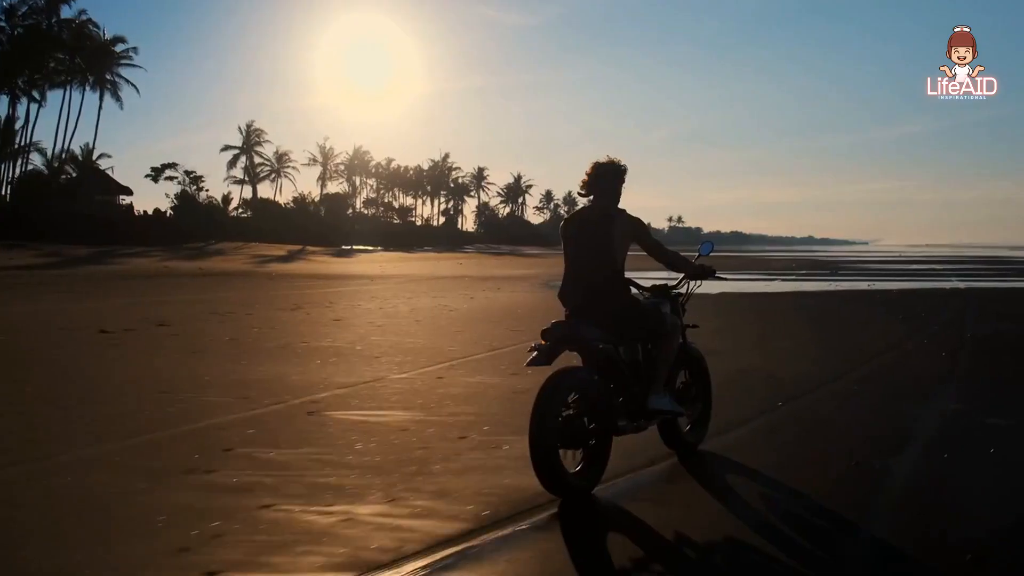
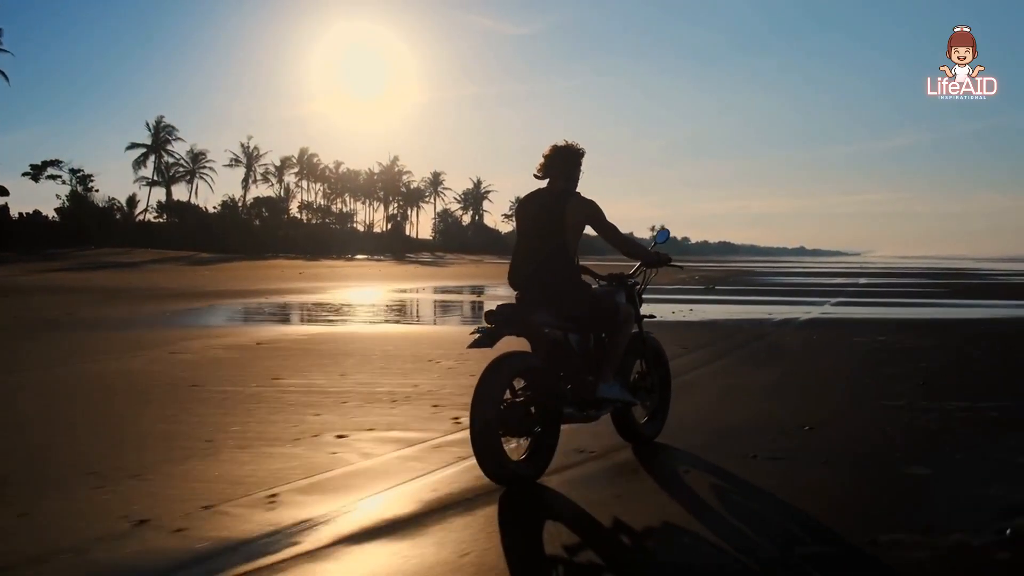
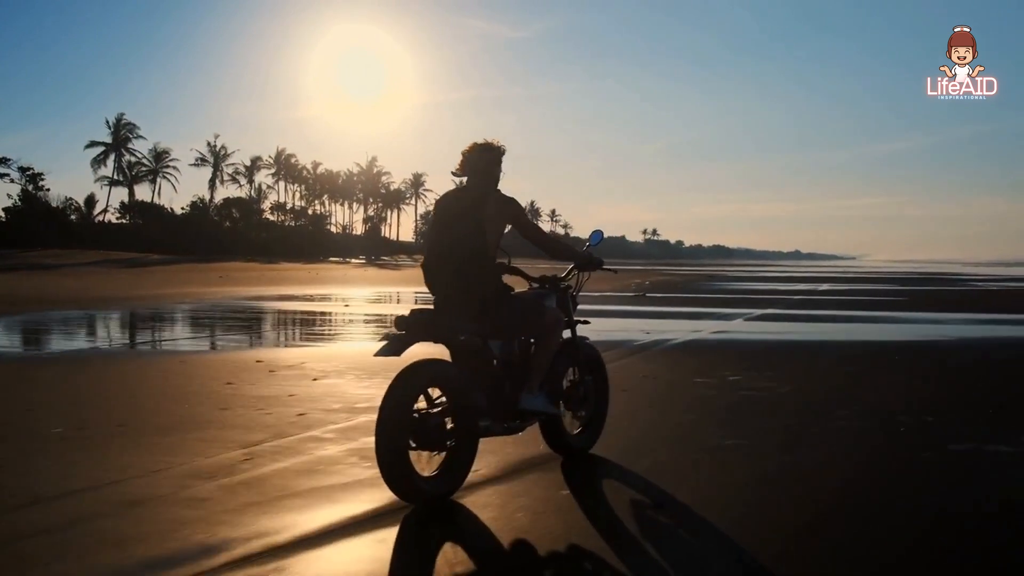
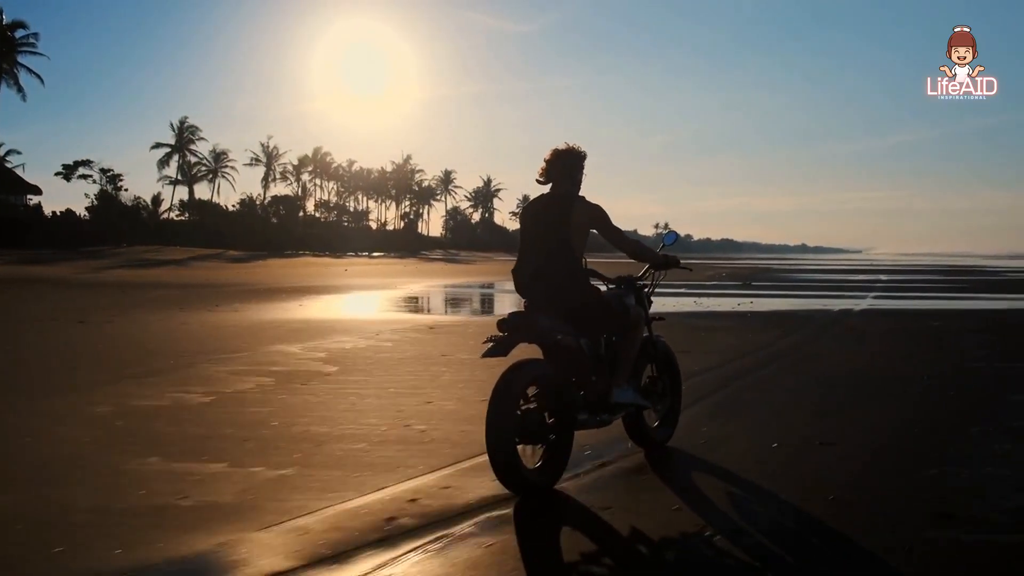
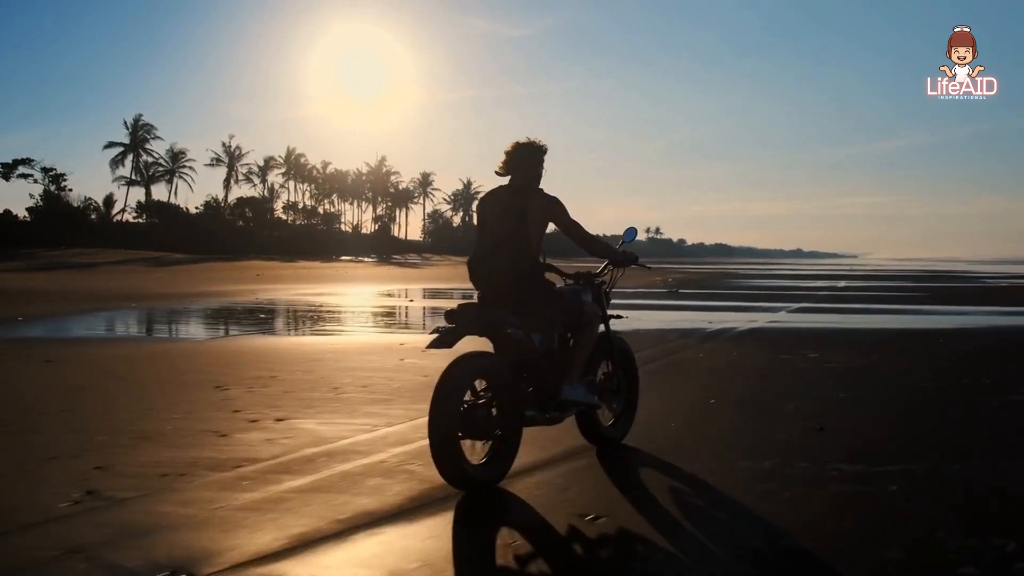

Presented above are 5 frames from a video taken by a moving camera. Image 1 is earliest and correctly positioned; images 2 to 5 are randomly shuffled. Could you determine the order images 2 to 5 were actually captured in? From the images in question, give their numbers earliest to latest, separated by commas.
4, 2, 5, 3
